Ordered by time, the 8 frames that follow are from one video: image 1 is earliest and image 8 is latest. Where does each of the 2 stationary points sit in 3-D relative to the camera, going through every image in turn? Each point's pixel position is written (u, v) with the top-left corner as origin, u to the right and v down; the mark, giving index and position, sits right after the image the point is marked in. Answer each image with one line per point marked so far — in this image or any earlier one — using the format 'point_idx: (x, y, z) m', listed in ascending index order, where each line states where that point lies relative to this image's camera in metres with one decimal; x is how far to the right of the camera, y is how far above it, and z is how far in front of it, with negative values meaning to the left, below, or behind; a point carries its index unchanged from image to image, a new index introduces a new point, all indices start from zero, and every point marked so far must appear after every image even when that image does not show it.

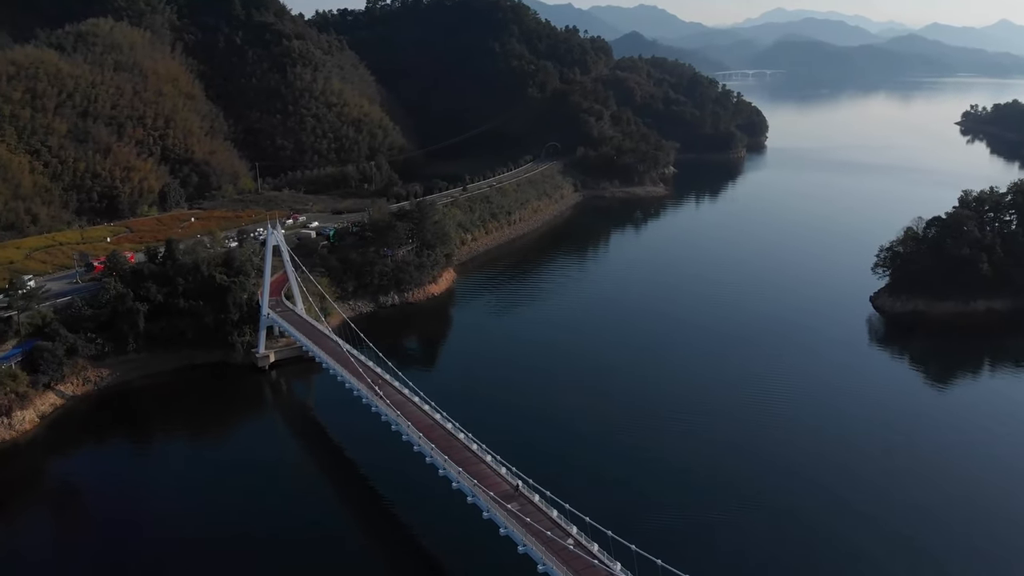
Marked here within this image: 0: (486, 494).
0: (-0.7, -4.7, +19.4) m
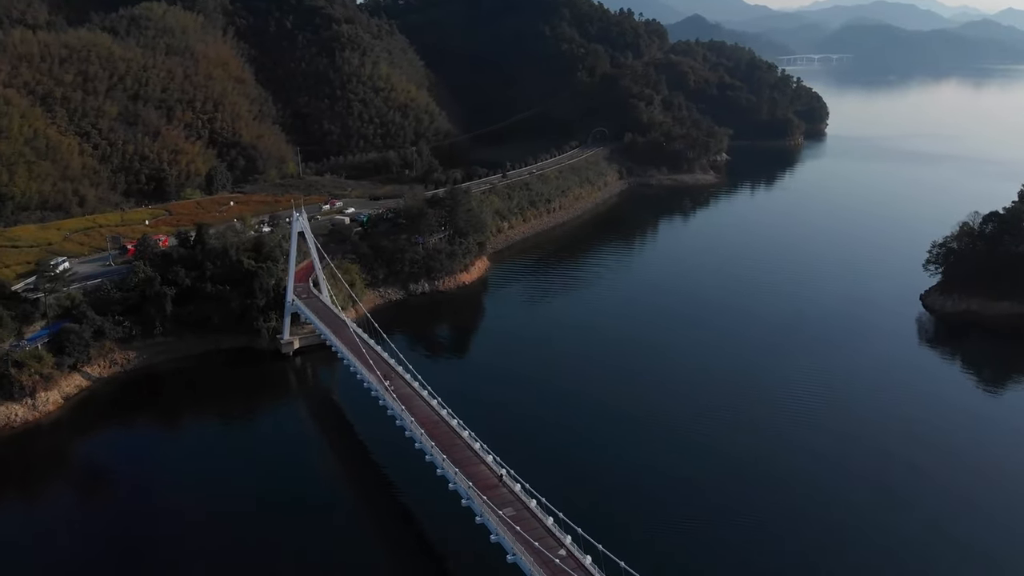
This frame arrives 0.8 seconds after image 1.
0: (-0.7, -4.6, +18.5) m
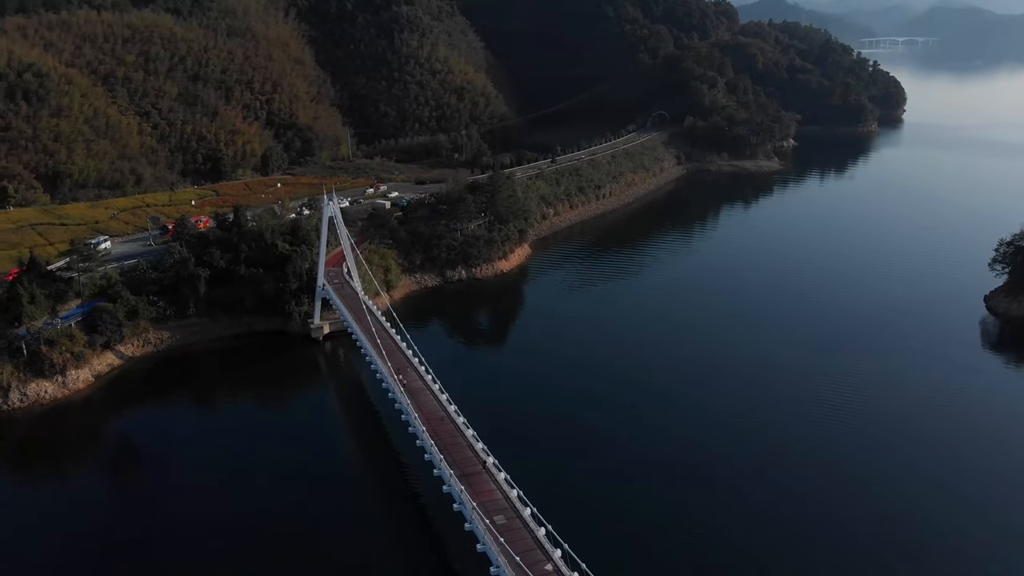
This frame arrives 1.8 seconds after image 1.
0: (-0.9, -4.5, +17.6) m
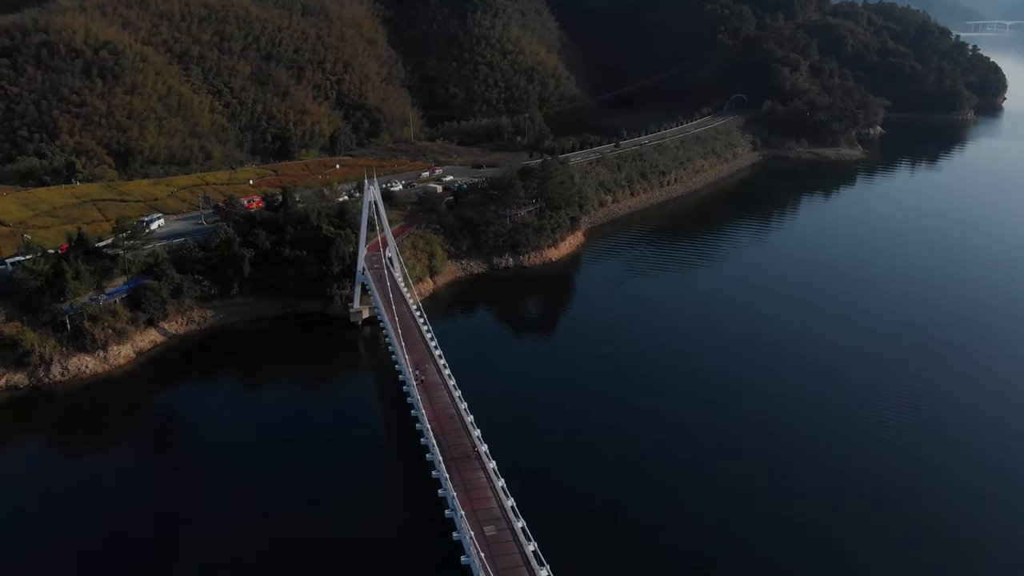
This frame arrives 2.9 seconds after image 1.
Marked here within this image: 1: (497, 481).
0: (-1.0, -4.4, +16.7) m
1: (-0.4, -4.1, +18.1) m
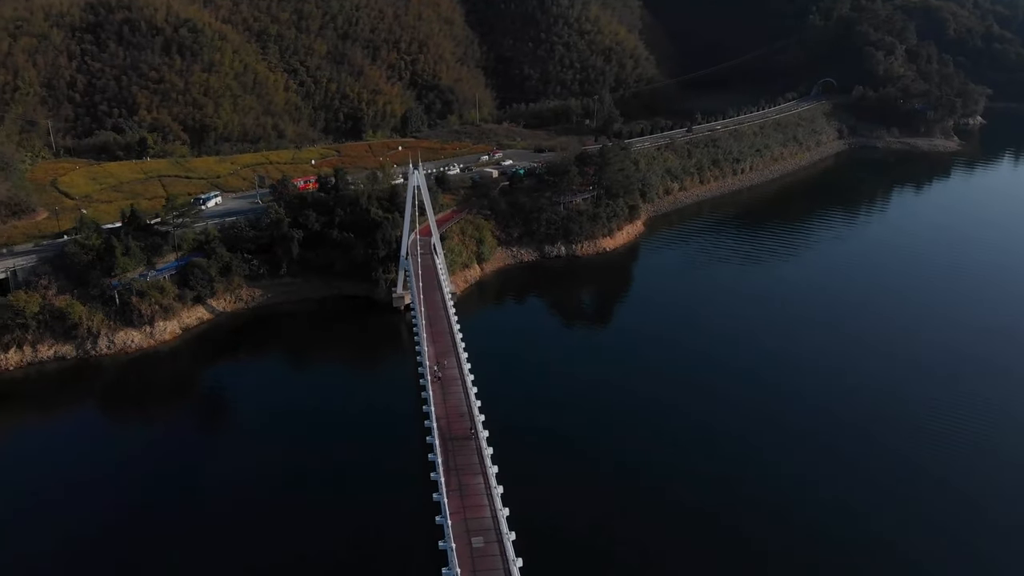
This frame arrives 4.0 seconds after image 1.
0: (-1.2, -4.4, +16.0) m
1: (-0.4, -4.1, +17.2) m
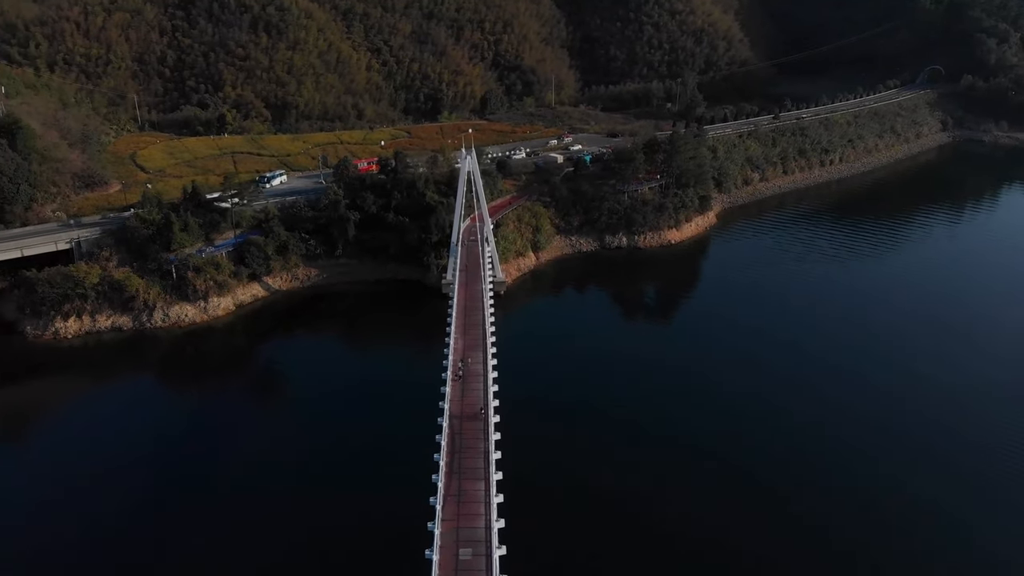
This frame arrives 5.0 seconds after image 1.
0: (-1.3, -4.3, +15.3) m
1: (-0.3, -4.1, +16.5) m
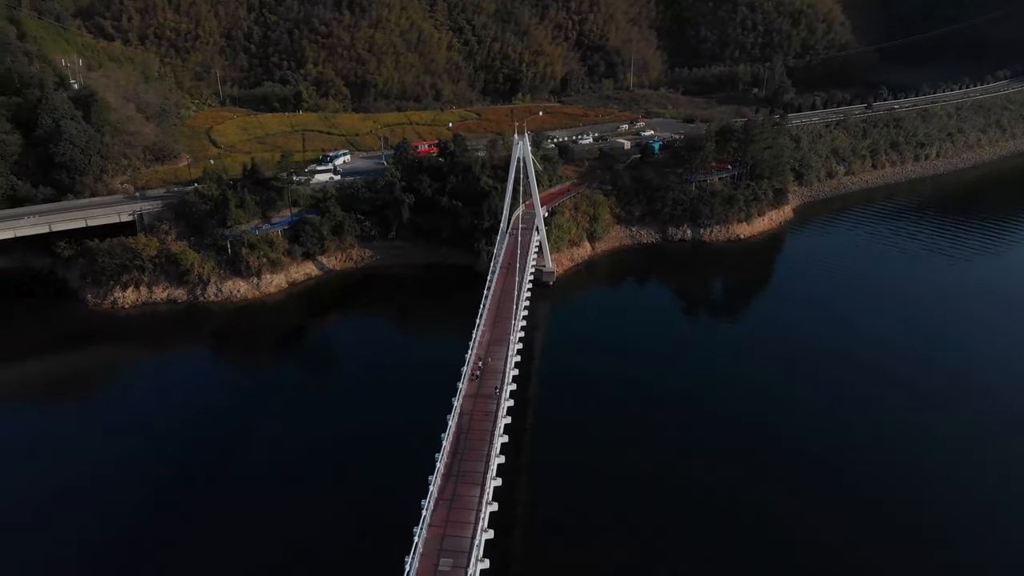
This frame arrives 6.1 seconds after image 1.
0: (-1.5, -4.3, +14.7) m
1: (-0.4, -4.0, +15.7) m
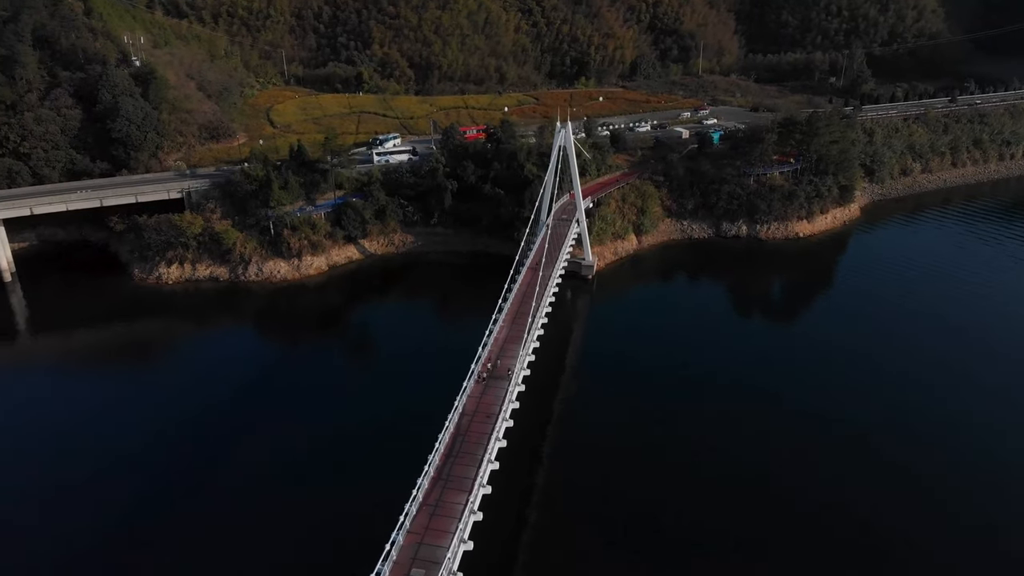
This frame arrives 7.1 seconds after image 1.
0: (-1.9, -4.2, +14.2) m
1: (-0.7, -4.0, +15.1) m
